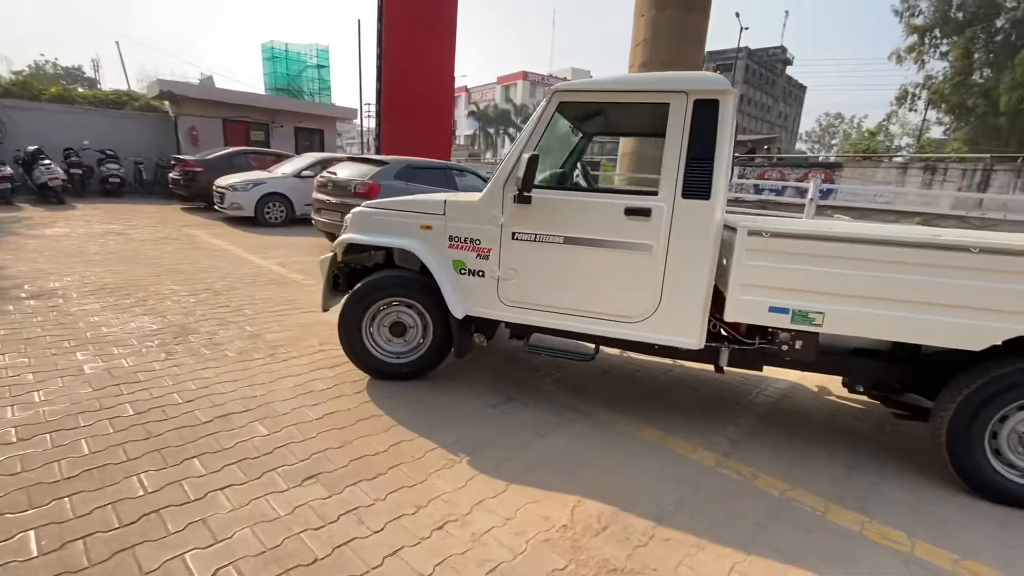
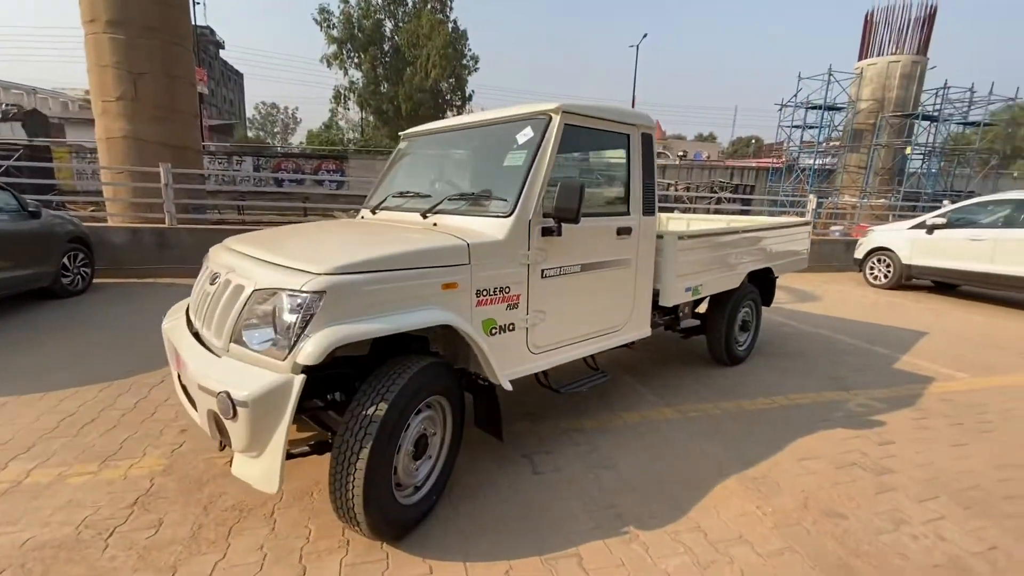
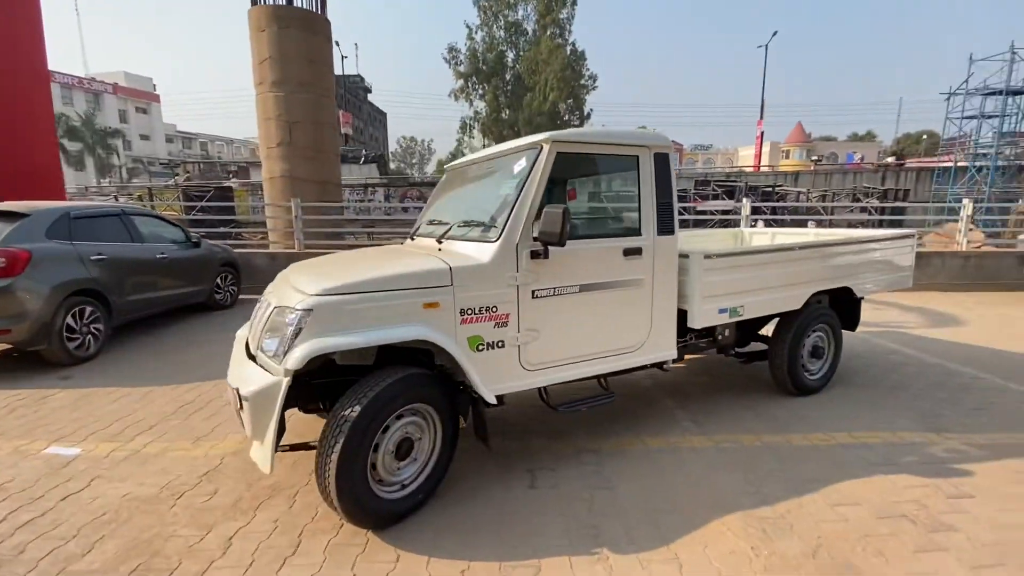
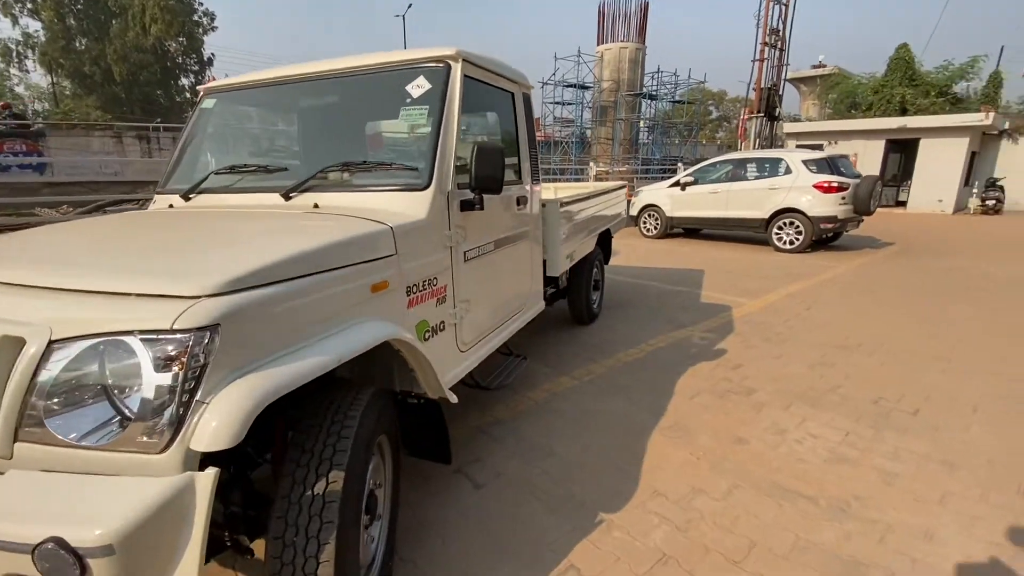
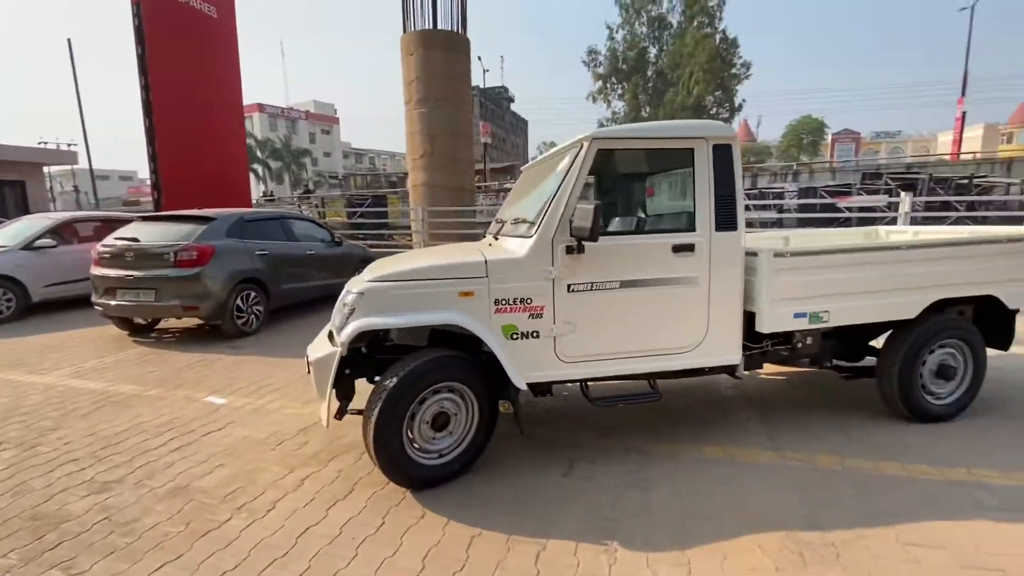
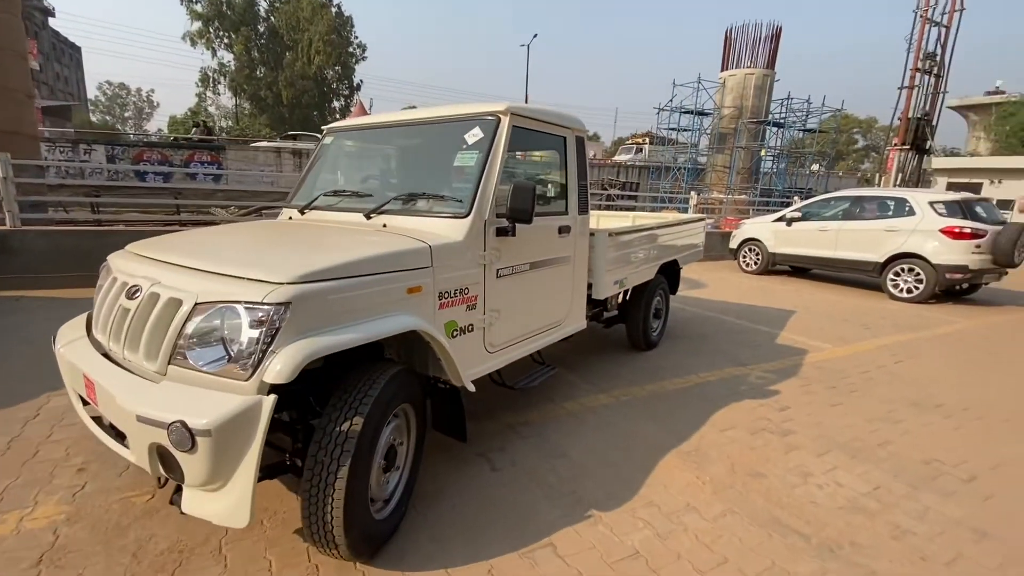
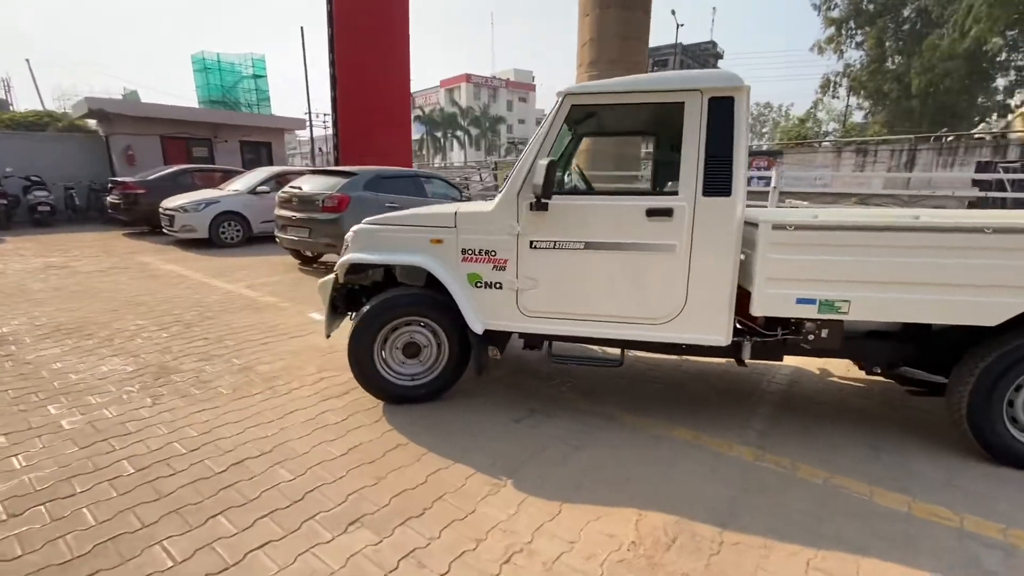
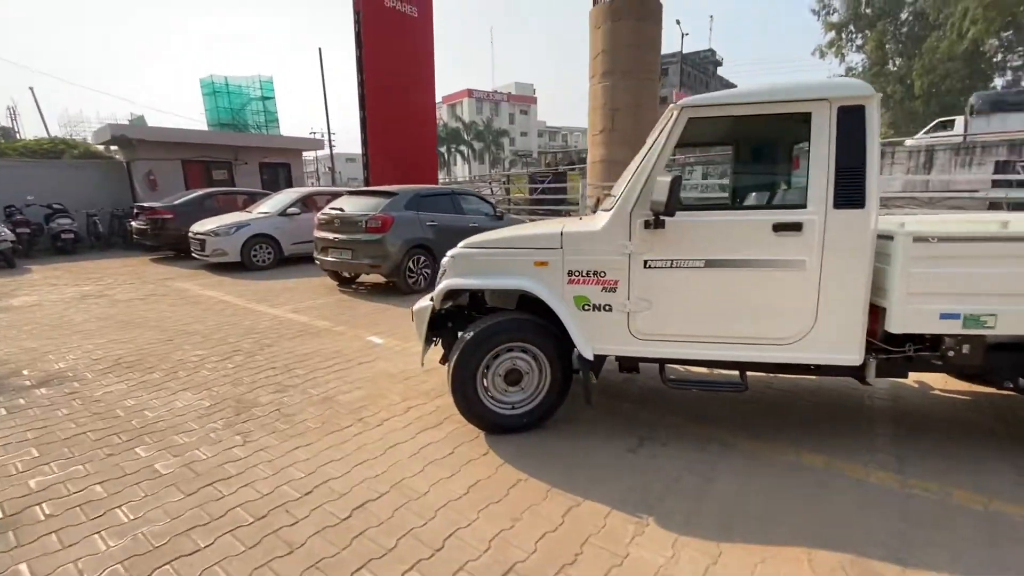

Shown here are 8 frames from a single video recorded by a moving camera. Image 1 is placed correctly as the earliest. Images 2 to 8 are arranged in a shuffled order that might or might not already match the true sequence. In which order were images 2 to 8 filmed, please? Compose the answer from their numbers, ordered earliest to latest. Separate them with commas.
7, 8, 5, 3, 2, 6, 4
